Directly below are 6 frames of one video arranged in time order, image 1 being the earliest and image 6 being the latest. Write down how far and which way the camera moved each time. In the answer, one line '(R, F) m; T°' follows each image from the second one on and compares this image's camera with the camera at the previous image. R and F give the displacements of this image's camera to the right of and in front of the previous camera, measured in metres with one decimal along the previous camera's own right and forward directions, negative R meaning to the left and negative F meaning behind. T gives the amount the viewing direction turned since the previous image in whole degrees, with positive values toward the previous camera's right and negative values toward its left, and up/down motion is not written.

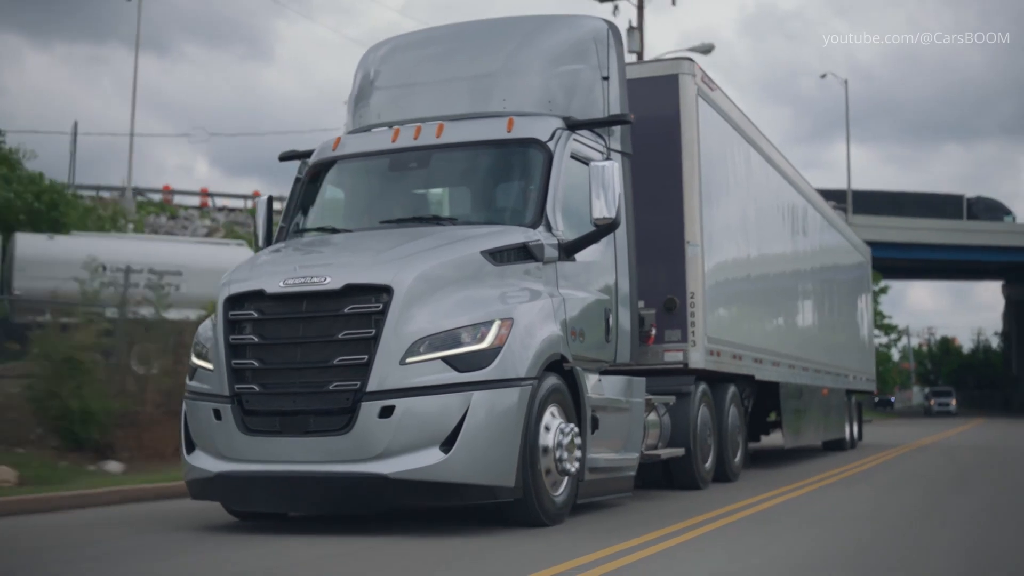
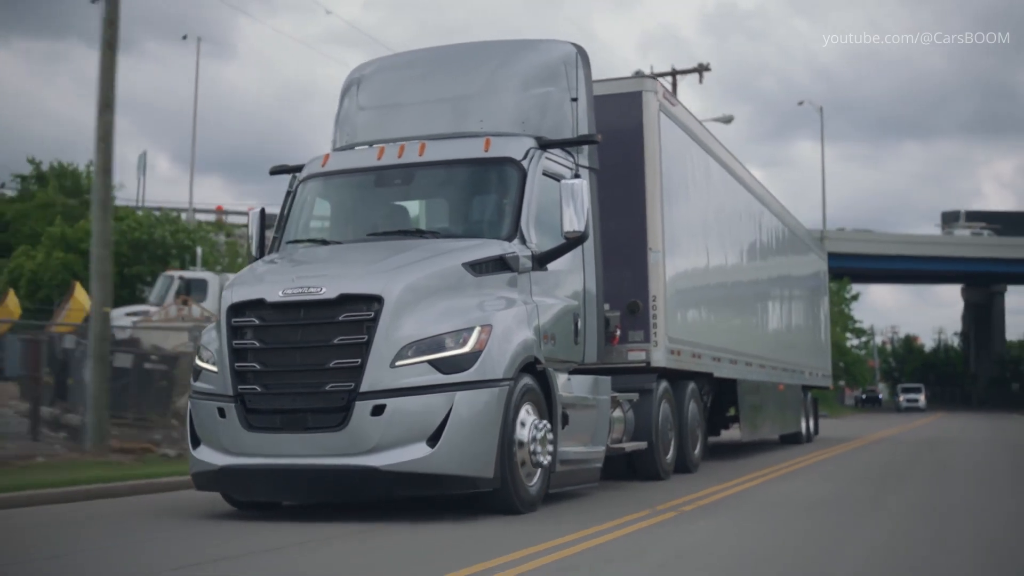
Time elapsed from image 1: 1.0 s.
(-0.1, -0.8) m; +2°
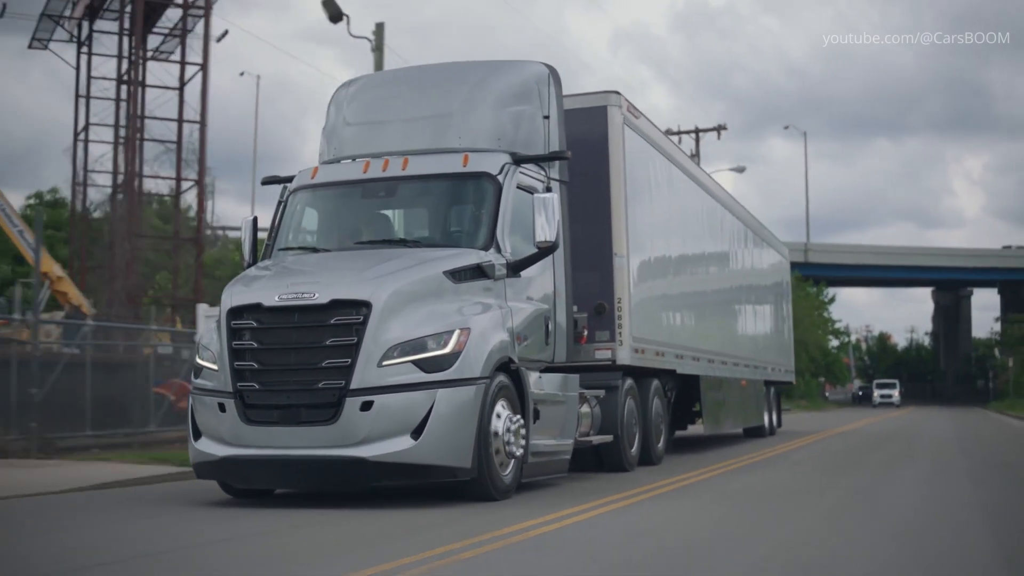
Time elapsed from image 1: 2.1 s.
(0.0, -0.8) m; +1°
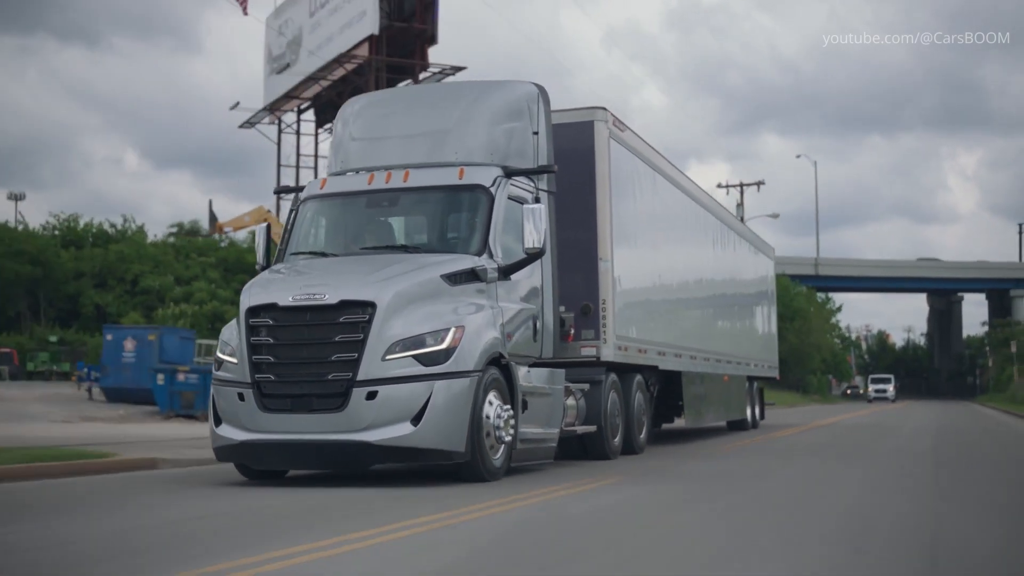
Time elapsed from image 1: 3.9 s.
(+0.1, -1.0) m; 0°
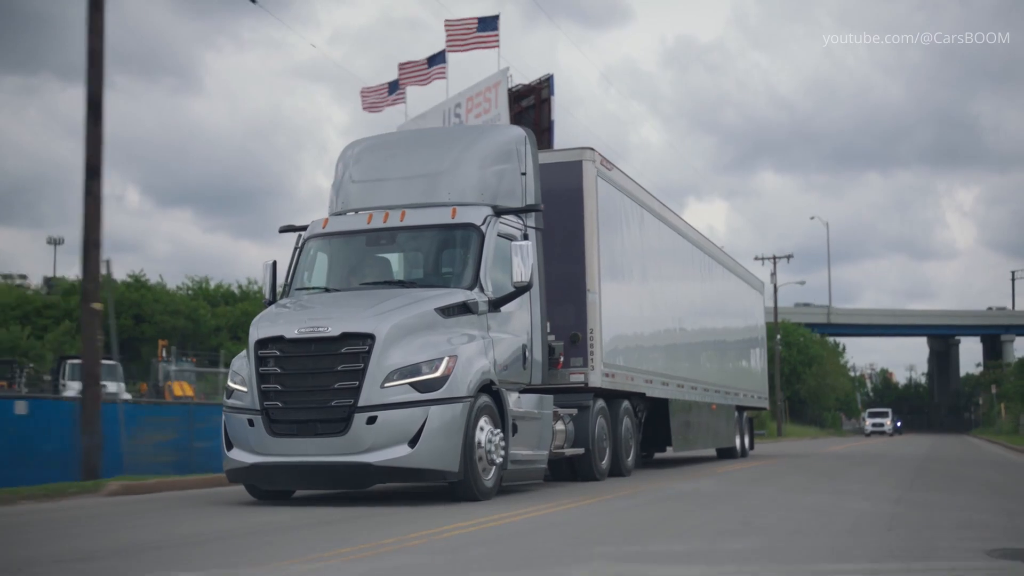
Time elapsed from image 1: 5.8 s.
(+0.1, -0.8) m; 0°
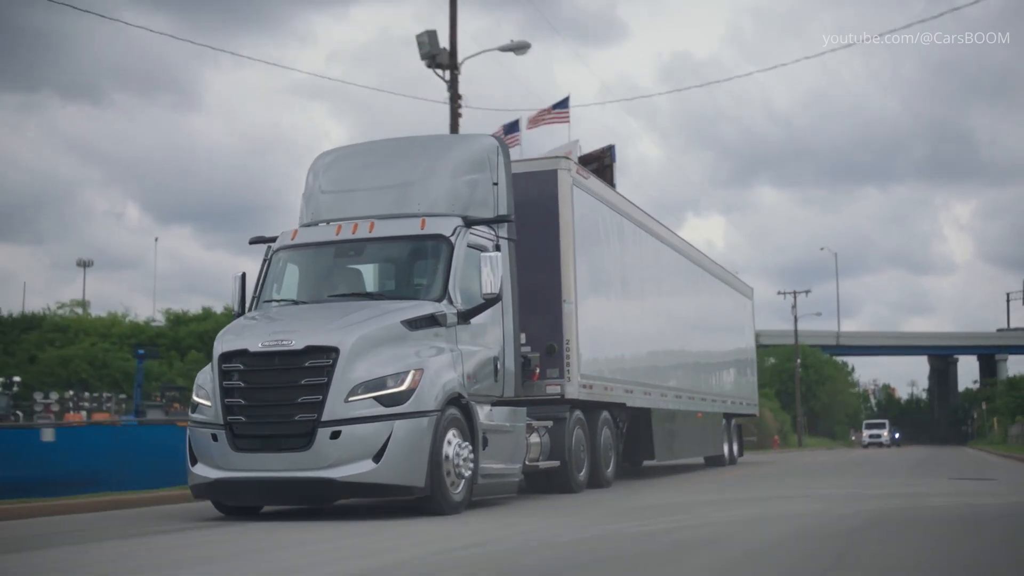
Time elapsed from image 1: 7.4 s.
(+0.3, +0.1) m; 0°
